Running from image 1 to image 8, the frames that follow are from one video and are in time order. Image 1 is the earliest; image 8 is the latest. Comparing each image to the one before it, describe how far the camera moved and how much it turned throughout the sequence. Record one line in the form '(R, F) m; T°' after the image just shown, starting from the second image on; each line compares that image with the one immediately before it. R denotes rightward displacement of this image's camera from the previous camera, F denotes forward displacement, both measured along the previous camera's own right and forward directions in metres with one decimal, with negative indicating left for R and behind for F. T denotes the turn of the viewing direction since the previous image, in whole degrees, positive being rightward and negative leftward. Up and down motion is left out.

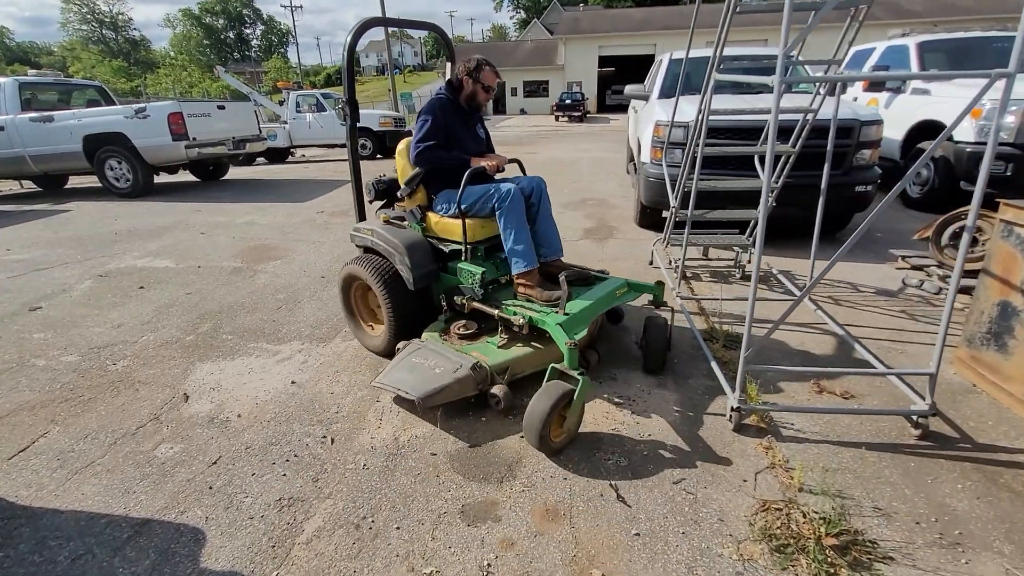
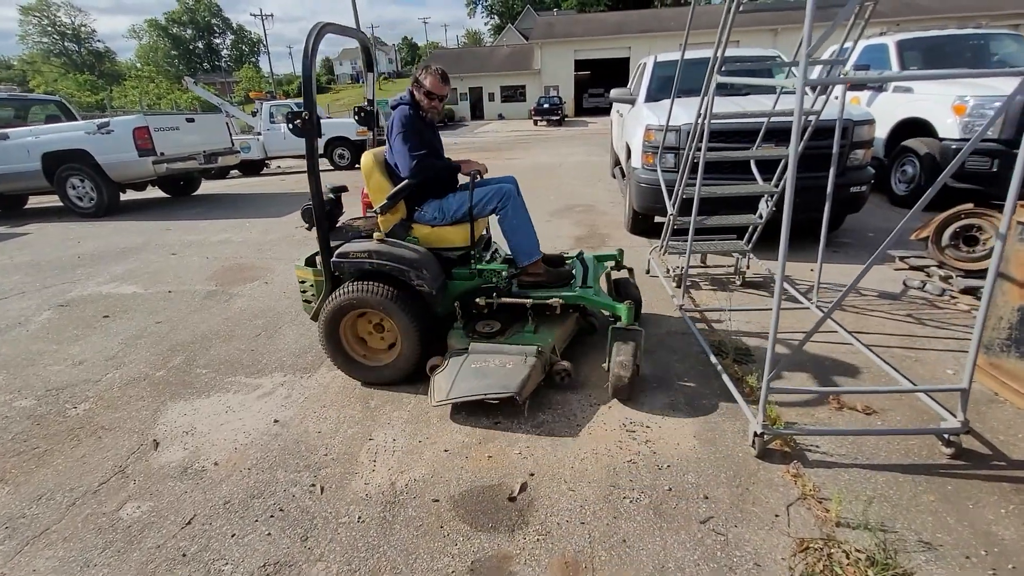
(-0.1, +0.2) m; +2°
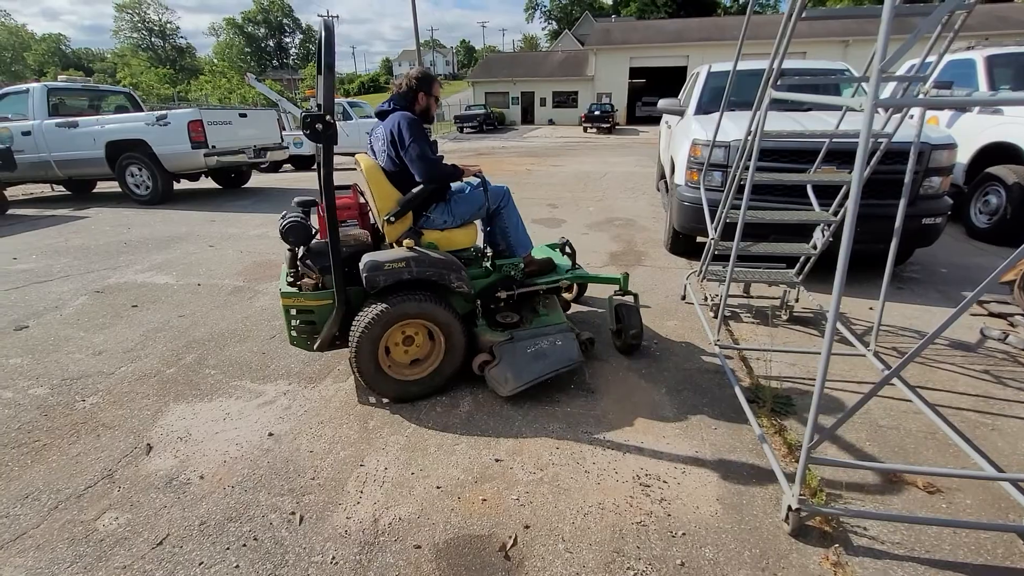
(+0.1, +0.2) m; -5°
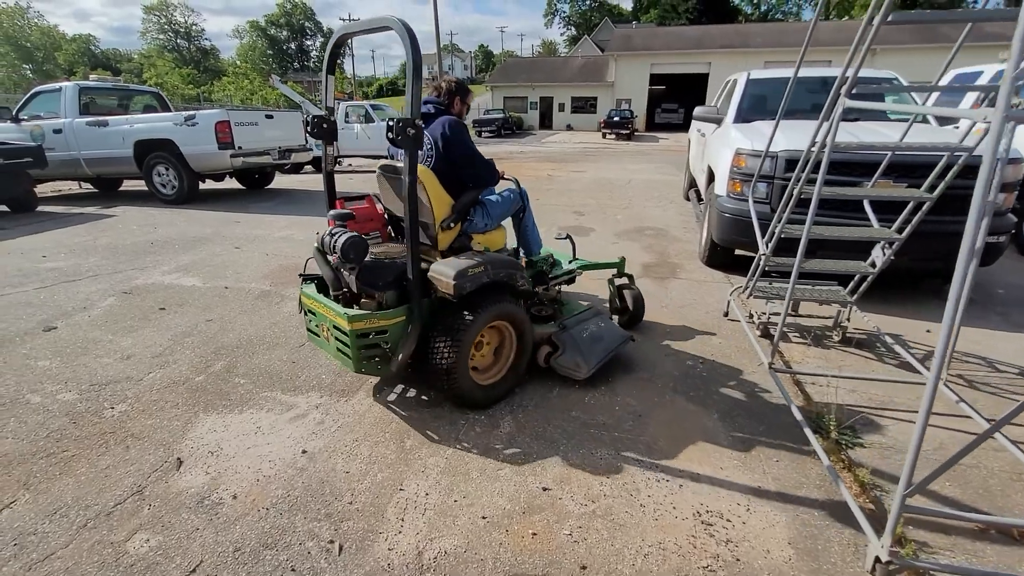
(-0.2, +0.1) m; -1°
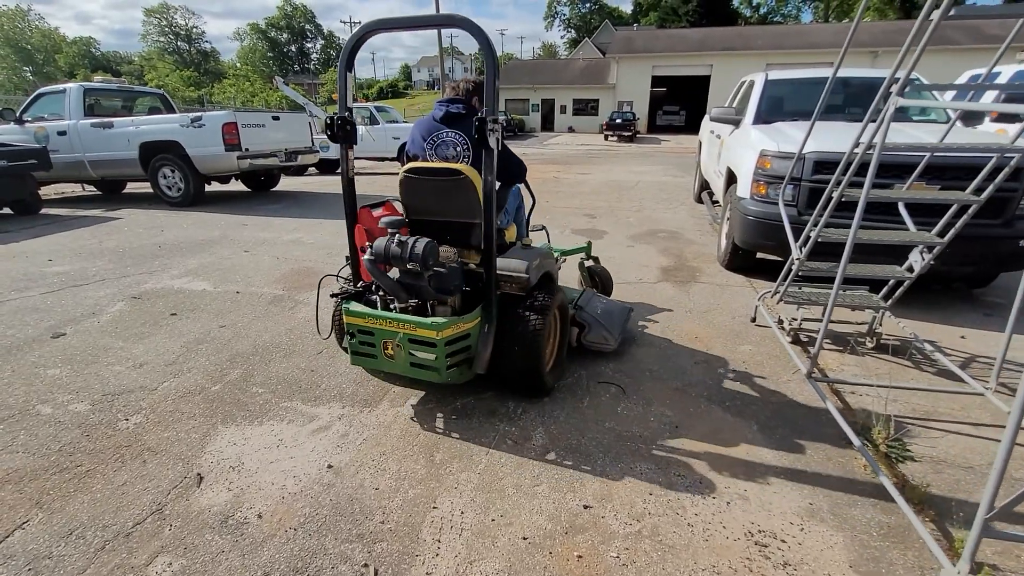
(-0.2, +0.1) m; 0°
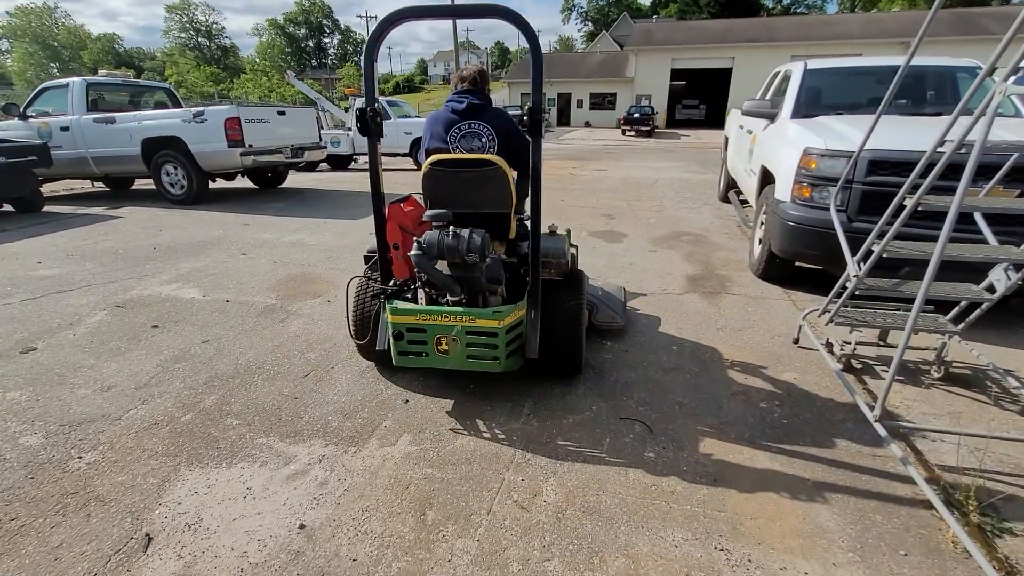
(0.0, +0.4) m; -2°
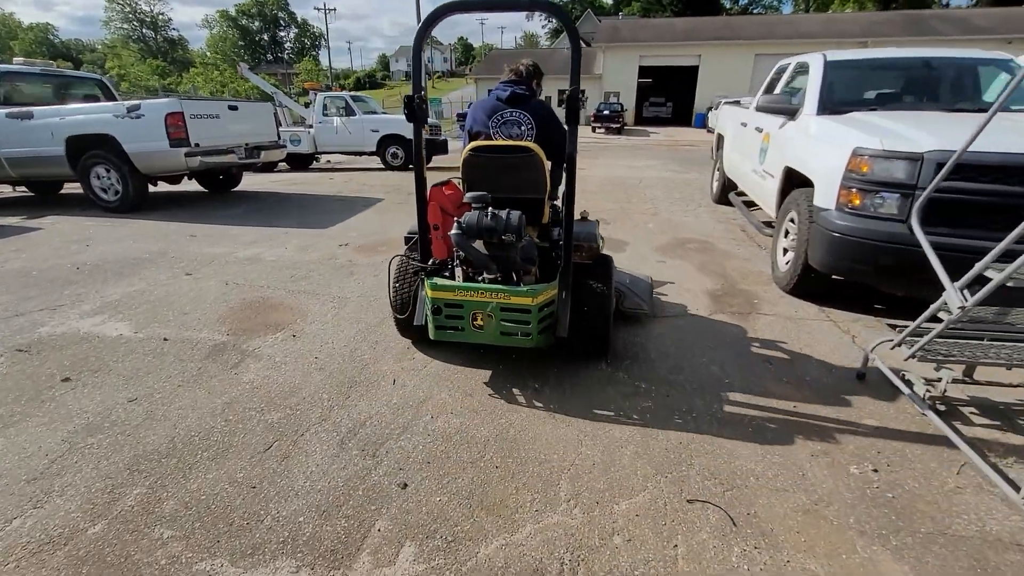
(-0.3, +0.7) m; +4°
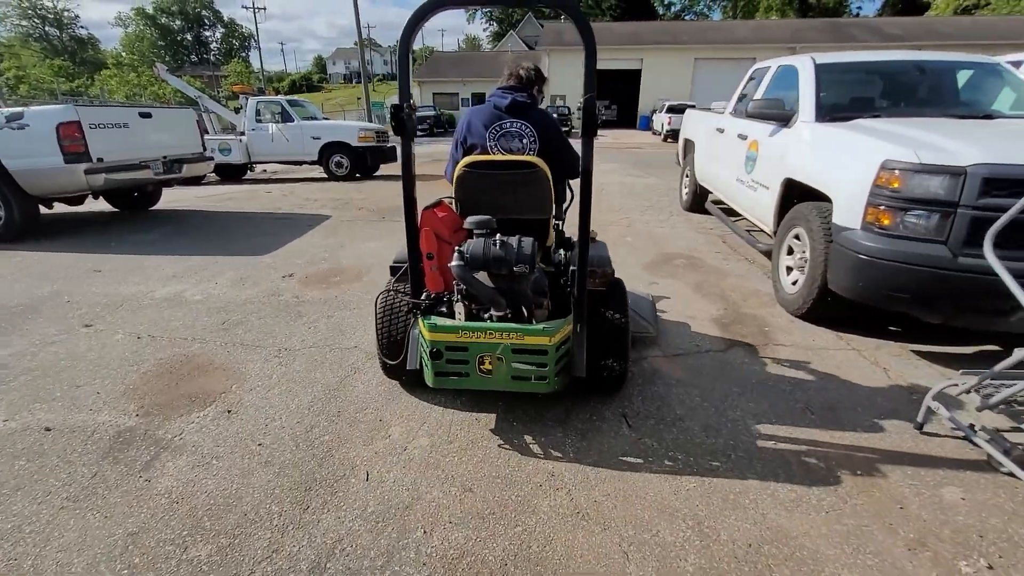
(-0.2, +0.6) m; +6°
